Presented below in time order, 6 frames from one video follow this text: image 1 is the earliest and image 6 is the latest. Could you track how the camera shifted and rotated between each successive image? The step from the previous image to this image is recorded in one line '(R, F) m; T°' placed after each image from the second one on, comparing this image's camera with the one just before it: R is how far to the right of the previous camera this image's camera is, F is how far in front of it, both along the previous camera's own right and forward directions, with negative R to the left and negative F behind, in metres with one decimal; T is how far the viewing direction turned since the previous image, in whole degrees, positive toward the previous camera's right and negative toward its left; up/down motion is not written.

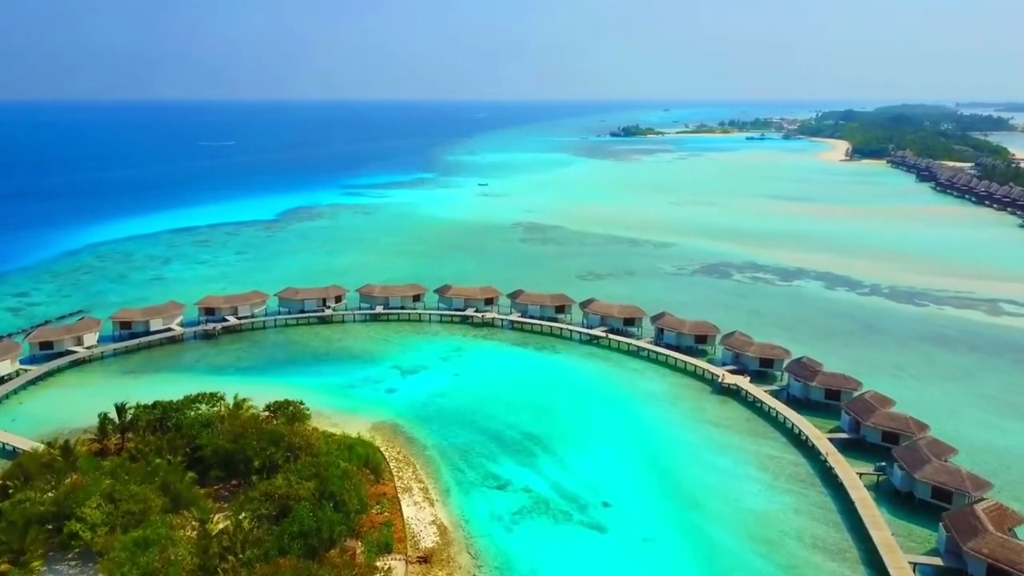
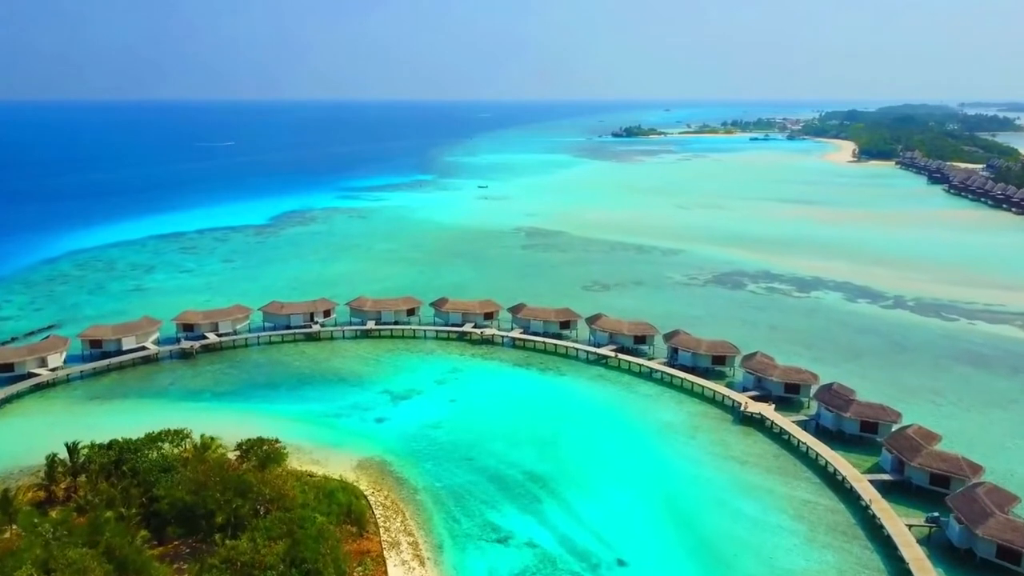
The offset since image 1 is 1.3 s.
(0.0, +2.0) m; 0°
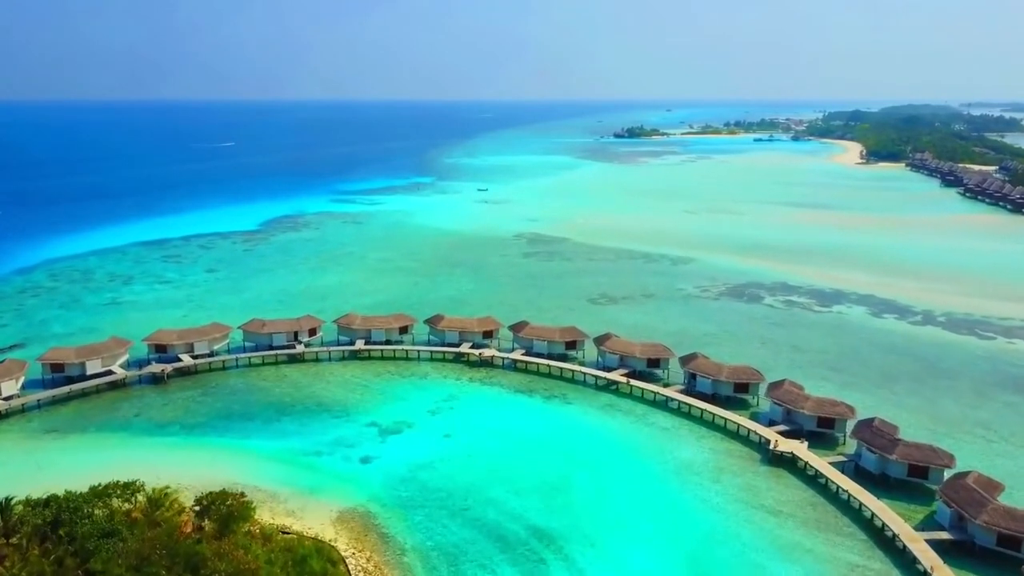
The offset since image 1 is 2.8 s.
(0.0, +2.2) m; 0°
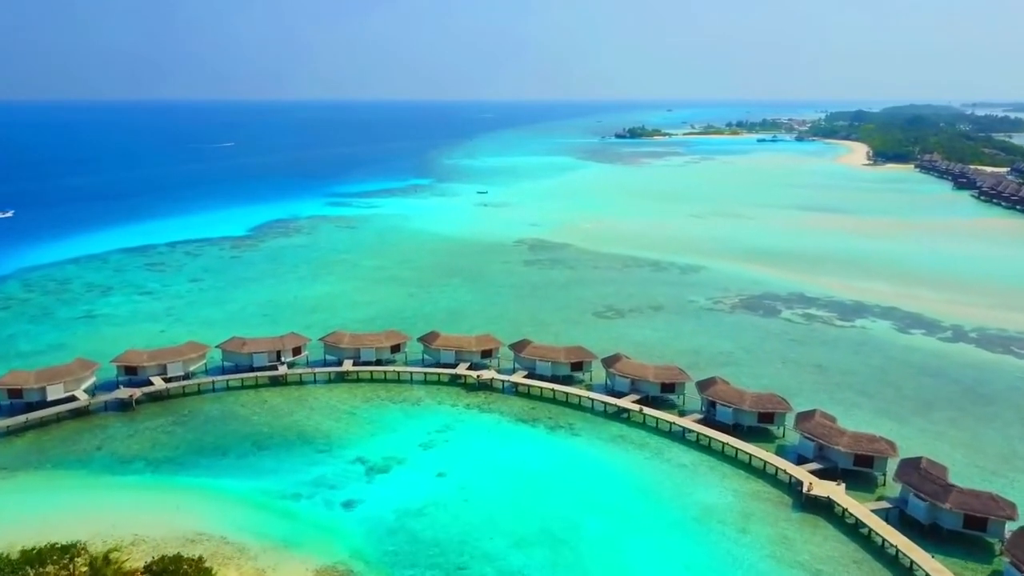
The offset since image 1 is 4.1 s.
(0.0, +2.0) m; 0°
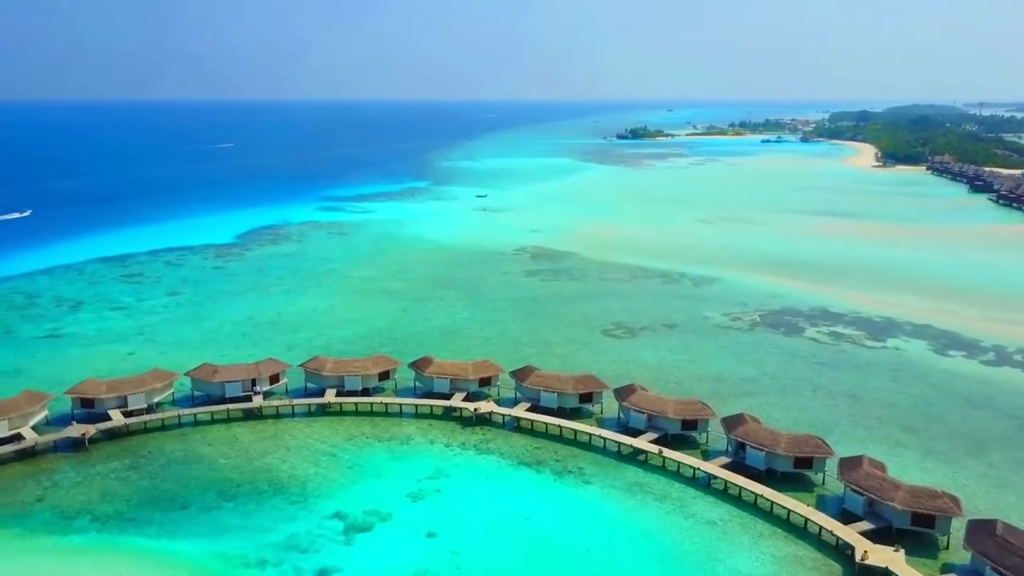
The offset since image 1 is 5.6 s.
(0.0, +2.4) m; 0°
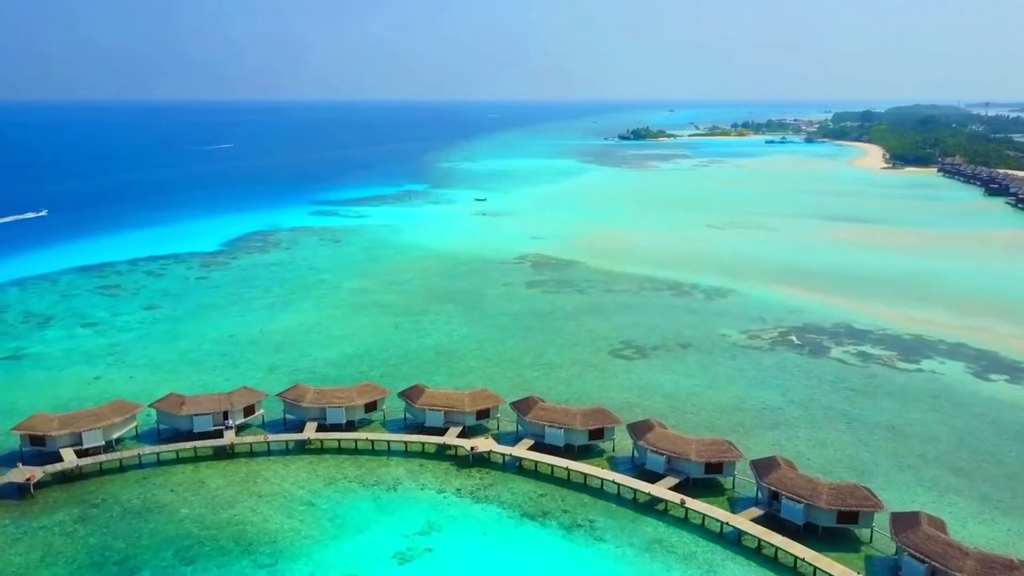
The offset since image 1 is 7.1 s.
(0.0, +2.2) m; 0°
